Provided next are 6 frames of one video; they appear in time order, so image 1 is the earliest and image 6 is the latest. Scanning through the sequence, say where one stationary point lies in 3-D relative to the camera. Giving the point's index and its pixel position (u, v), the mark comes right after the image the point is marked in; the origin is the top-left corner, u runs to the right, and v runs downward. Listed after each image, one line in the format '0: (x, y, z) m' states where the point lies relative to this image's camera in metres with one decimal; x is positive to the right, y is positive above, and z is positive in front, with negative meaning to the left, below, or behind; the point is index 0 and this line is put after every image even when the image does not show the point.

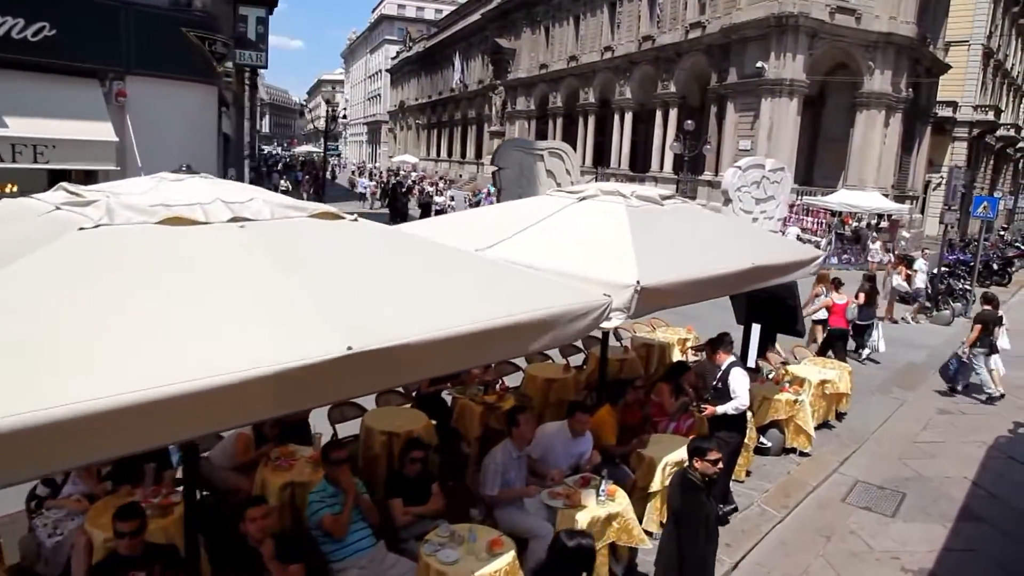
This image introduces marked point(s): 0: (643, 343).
0: (+1.8, -0.7, +9.7) m
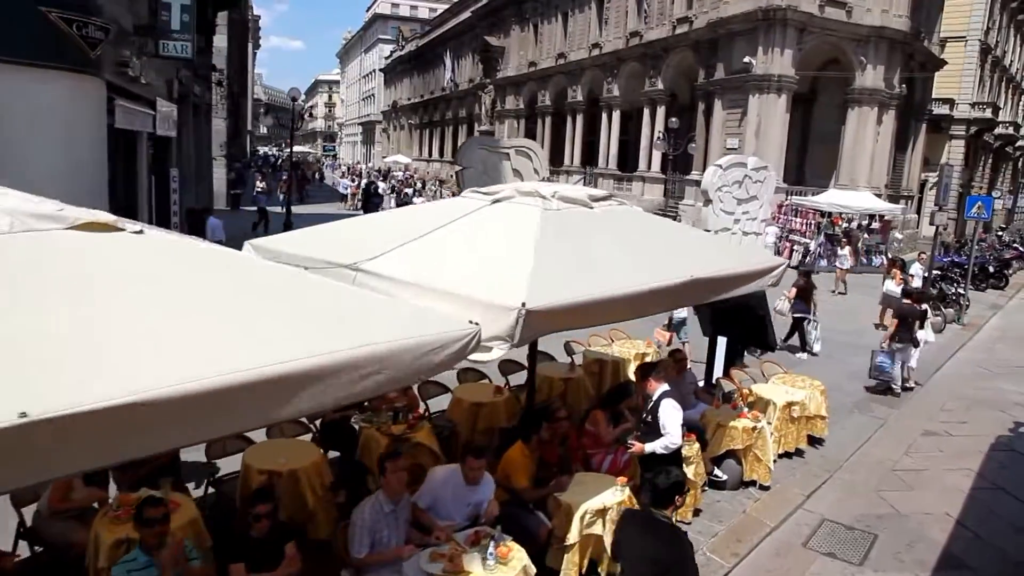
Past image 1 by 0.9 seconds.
0: (+1.0, -0.9, +8.8) m
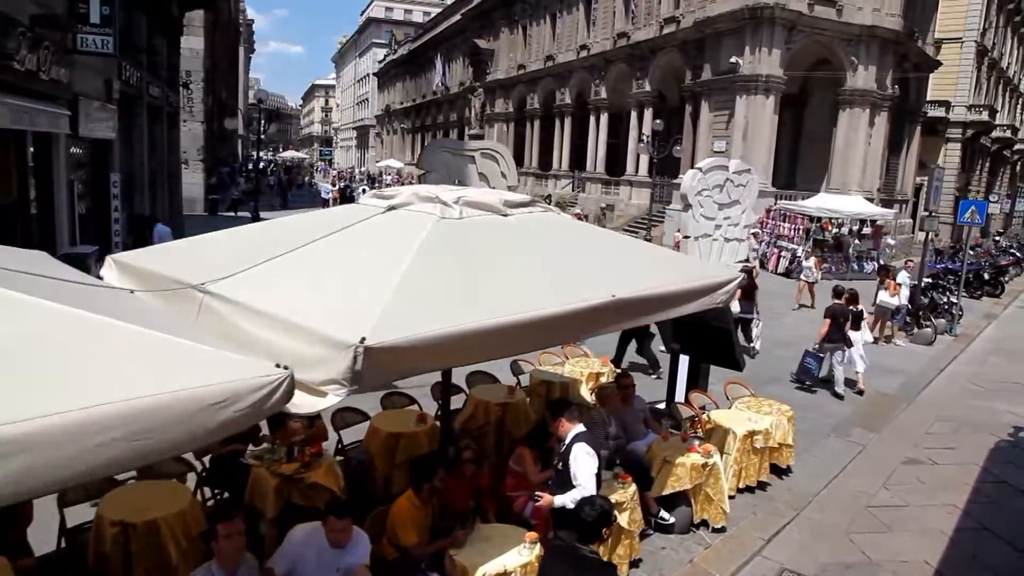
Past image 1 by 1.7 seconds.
0: (+0.3, -1.0, +8.0) m
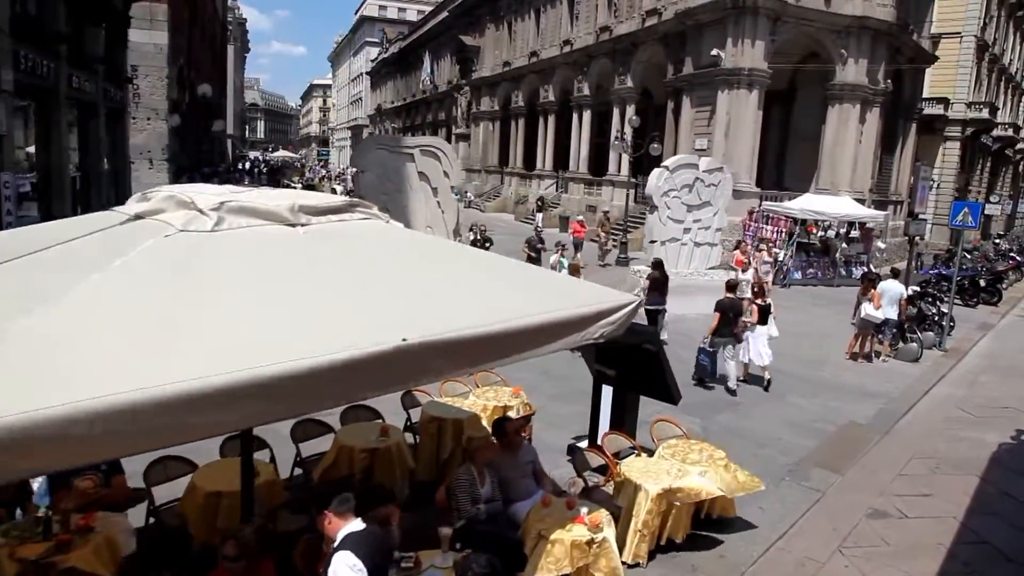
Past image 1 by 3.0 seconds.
0: (-0.7, -1.2, +6.7) m
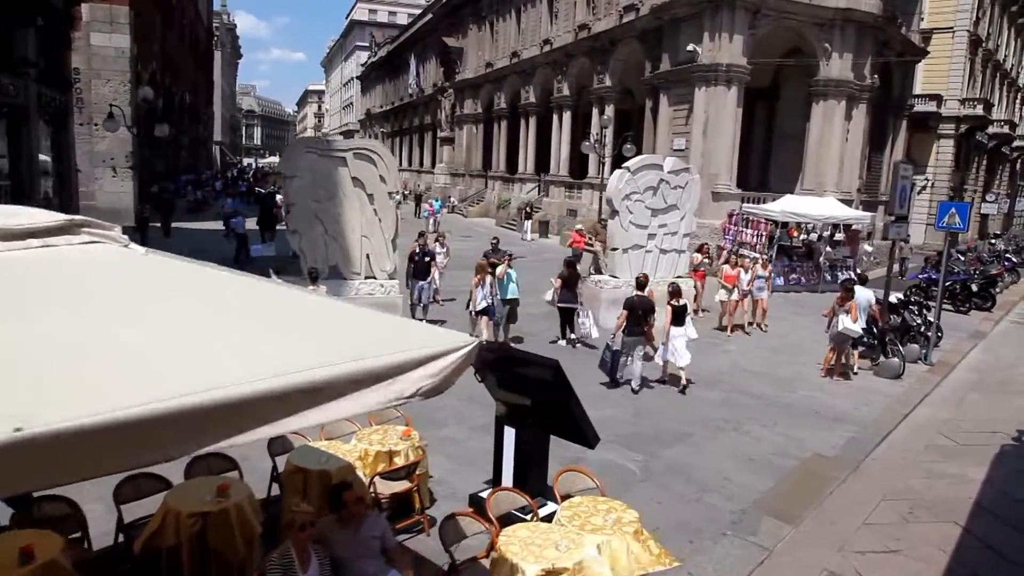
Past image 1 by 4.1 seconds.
0: (-1.7, -1.4, +5.6) m
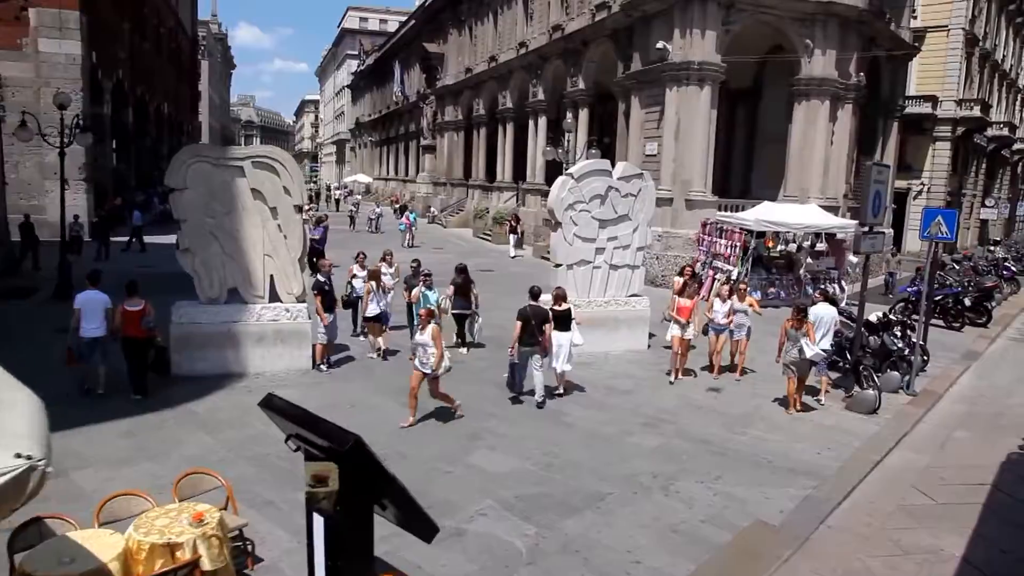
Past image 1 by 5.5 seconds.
0: (-2.8, -1.7, +4.2) m
